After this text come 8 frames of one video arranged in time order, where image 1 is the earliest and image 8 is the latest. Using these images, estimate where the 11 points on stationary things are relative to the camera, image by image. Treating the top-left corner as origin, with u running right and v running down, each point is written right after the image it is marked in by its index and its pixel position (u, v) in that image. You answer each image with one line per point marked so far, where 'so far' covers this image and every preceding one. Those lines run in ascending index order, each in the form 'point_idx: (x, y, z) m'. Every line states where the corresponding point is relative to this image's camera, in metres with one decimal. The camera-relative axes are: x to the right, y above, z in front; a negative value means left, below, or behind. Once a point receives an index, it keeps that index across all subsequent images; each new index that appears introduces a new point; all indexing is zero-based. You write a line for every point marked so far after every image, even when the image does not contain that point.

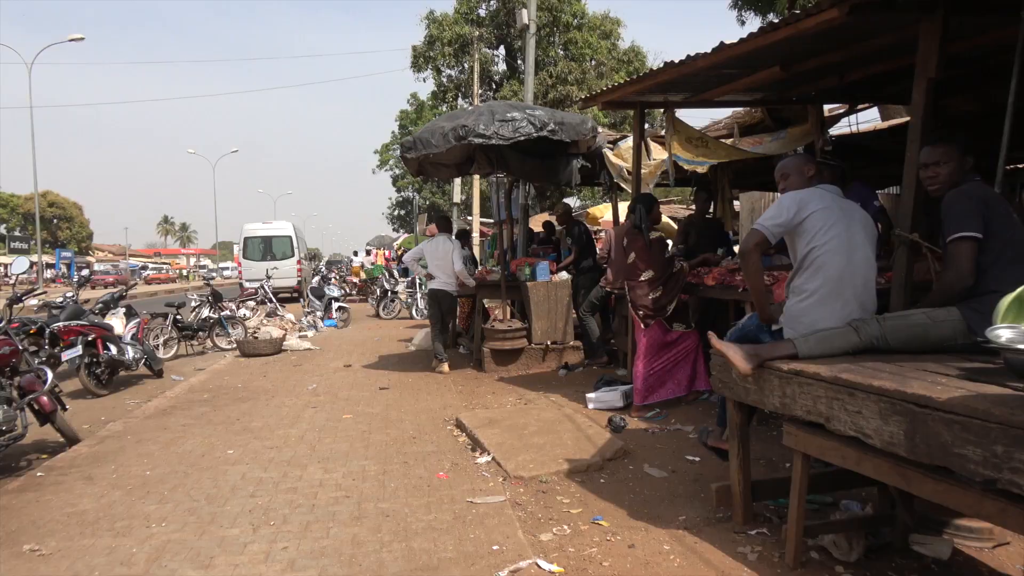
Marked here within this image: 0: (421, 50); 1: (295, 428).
0: (-2.8, +7.1, +18.8) m
1: (-2.1, -1.4, +5.8) m
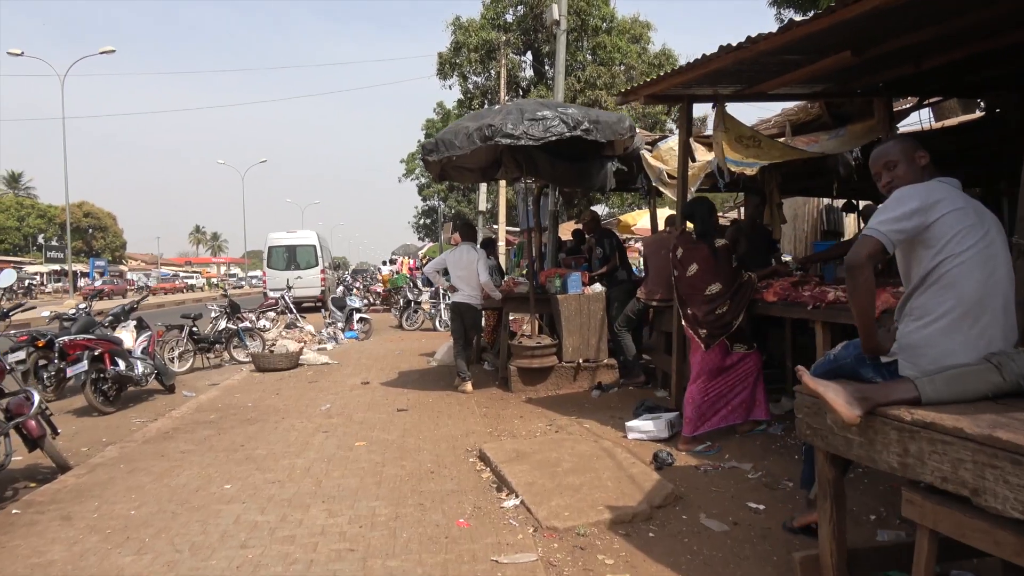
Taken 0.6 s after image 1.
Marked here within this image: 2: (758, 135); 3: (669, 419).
0: (-1.9, +6.8, +18.4) m
1: (-1.8, -1.5, +5.3) m
2: (+2.5, +1.5, +6.1) m
3: (+1.4, -1.1, +5.2) m
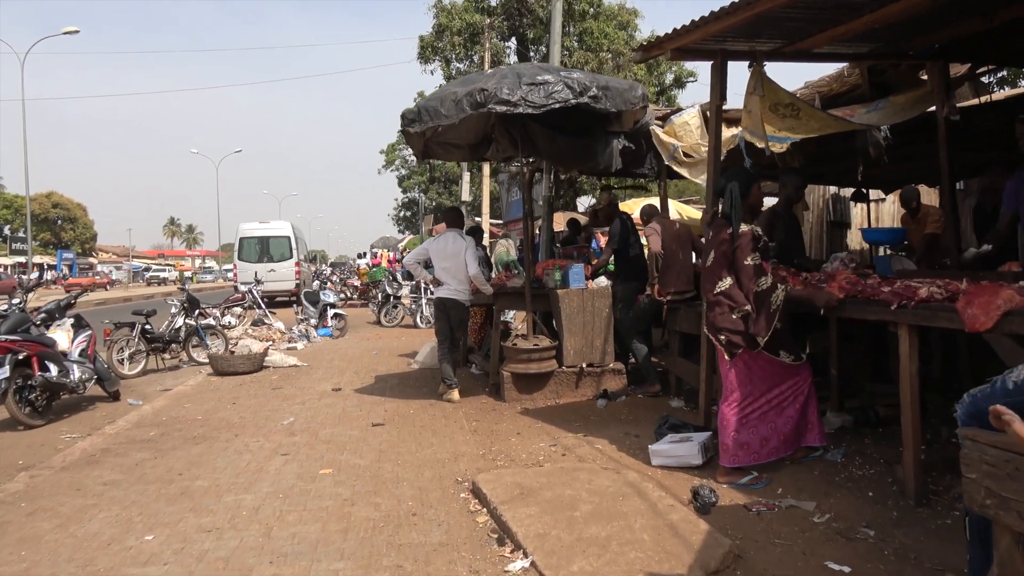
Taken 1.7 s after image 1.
0: (-2.3, +7.0, +17.3) m
1: (-1.8, -1.4, +4.2) m
2: (+2.5, +1.6, +5.2) m
3: (+1.4, -1.1, +4.3) m
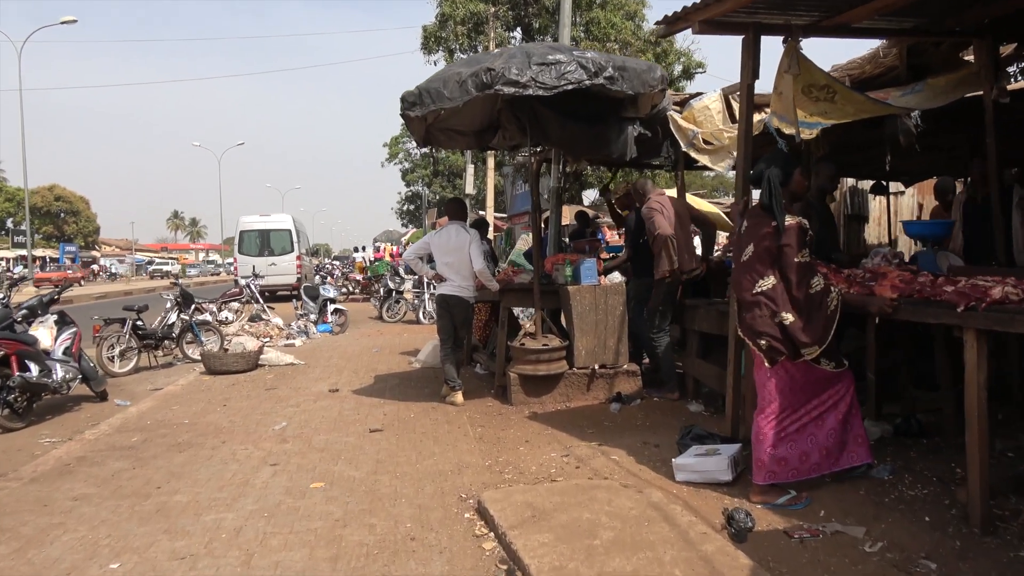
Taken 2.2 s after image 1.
0: (-2.2, +7.1, +16.8) m
1: (-1.8, -1.4, +3.8) m
2: (+2.5, +1.6, +4.8) m
3: (+1.4, -1.1, +3.9) m
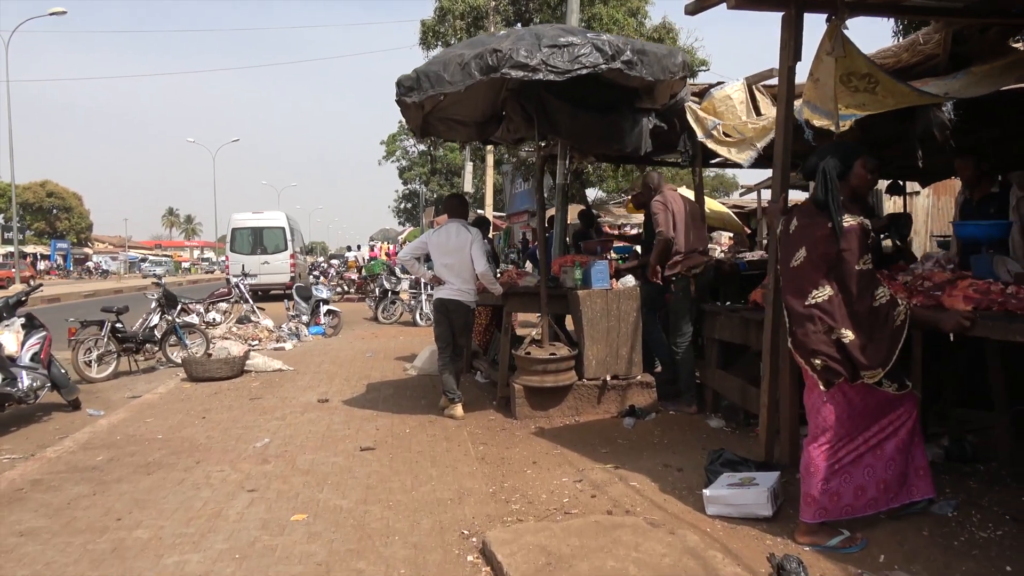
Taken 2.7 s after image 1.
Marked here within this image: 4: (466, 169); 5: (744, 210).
0: (-2.2, +7.1, +16.3) m
1: (-1.7, -1.4, +3.3) m
2: (+2.6, +1.6, +4.3) m
3: (+1.5, -1.1, +3.4) m
4: (-1.5, +3.8, +19.1) m
5: (+6.2, +2.1, +16.1) m
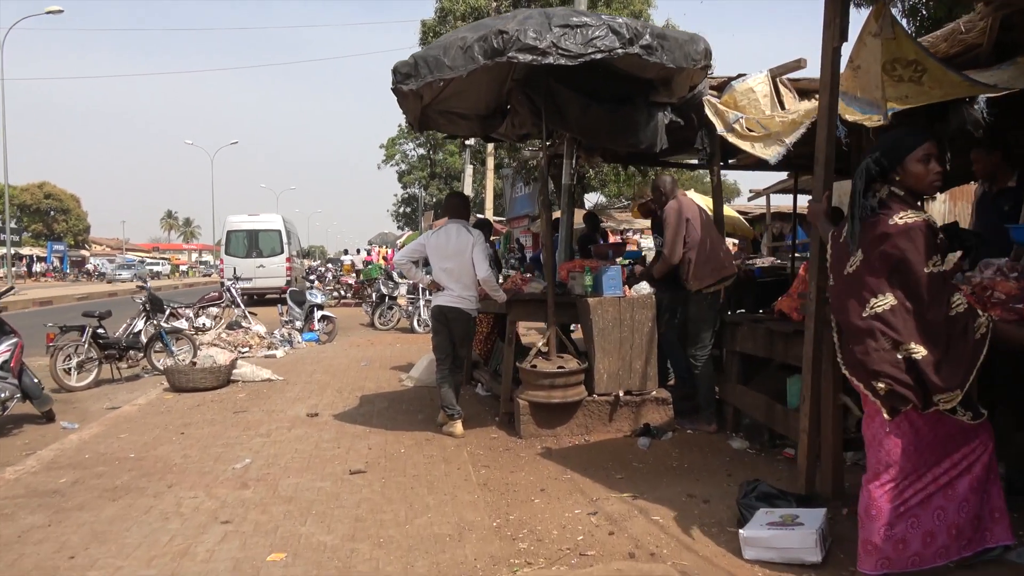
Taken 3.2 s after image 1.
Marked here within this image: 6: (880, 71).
0: (-2.1, +7.0, +15.9) m
1: (-1.7, -1.5, +2.9) m
2: (+2.7, +1.5, +3.9) m
3: (+1.5, -1.2, +3.0) m
4: (-1.4, +3.6, +18.6) m
5: (+6.2, +1.9, +15.7) m
6: (+2.4, +1.4, +3.9) m
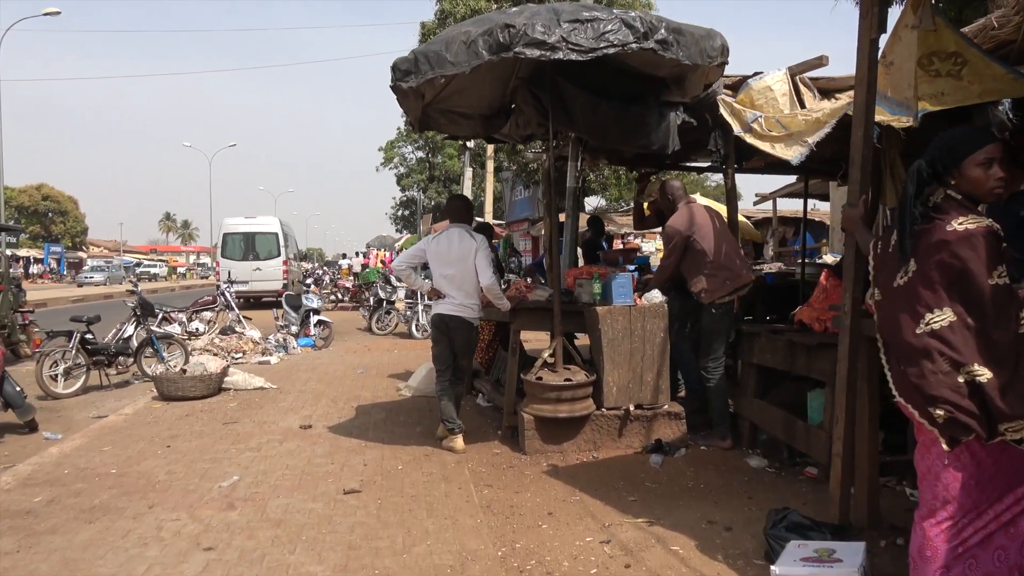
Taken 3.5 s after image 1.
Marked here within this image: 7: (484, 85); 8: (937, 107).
0: (-2.1, +6.9, +15.6) m
1: (-1.6, -1.5, +2.6) m
2: (+2.7, +1.4, +3.6) m
3: (+1.6, -1.2, +2.7) m
4: (-1.4, +3.5, +18.4) m
5: (+6.2, +1.7, +15.5) m
6: (+2.4, +1.4, +3.7) m
7: (-0.2, +1.6, +4.9) m
8: (+2.7, +1.2, +3.8) m
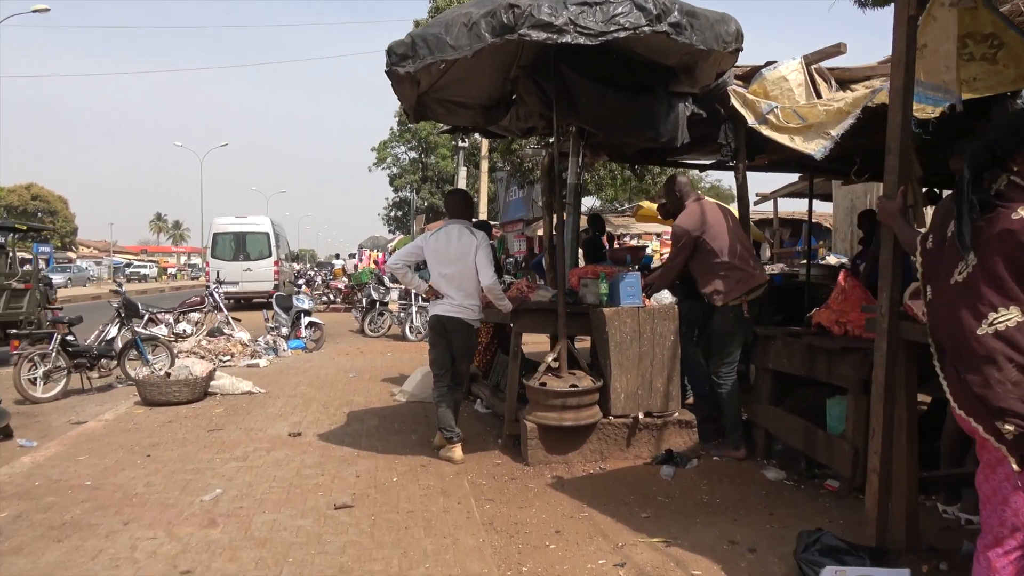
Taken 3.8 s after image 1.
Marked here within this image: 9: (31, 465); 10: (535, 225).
0: (-2.2, +6.9, +15.4) m
1: (-1.6, -1.5, +2.3) m
2: (+2.7, +1.4, +3.4) m
3: (+1.6, -1.2, +2.4) m
4: (-1.5, +3.4, +18.1) m
5: (+6.1, +1.7, +15.3) m
6: (+2.5, +1.4, +3.4) m
7: (-0.2, +1.6, +4.7) m
8: (+2.7, +1.2, +3.6) m
9: (-4.0, -1.5, +5.1) m
10: (+0.6, +1.6, +15.8) m
